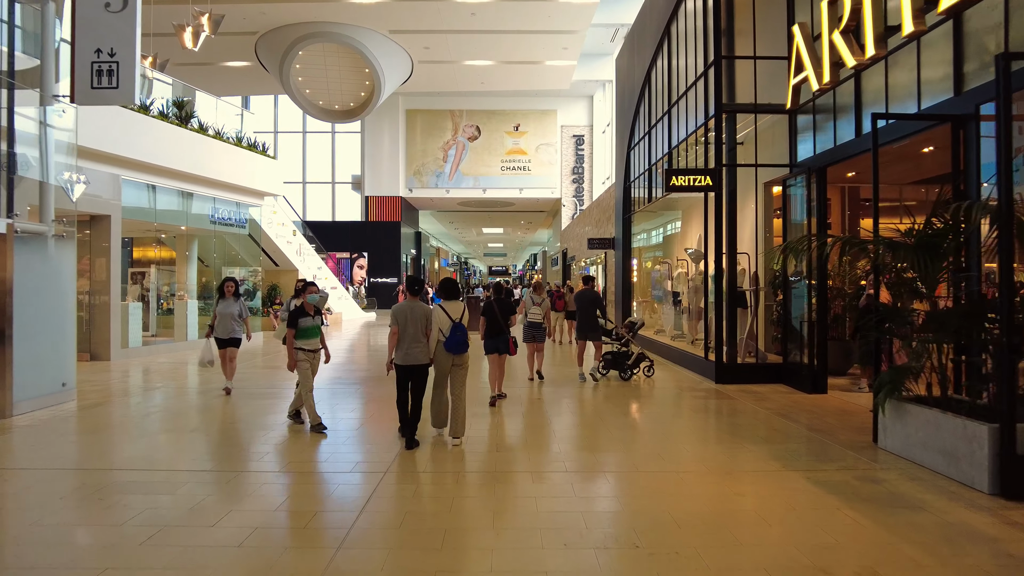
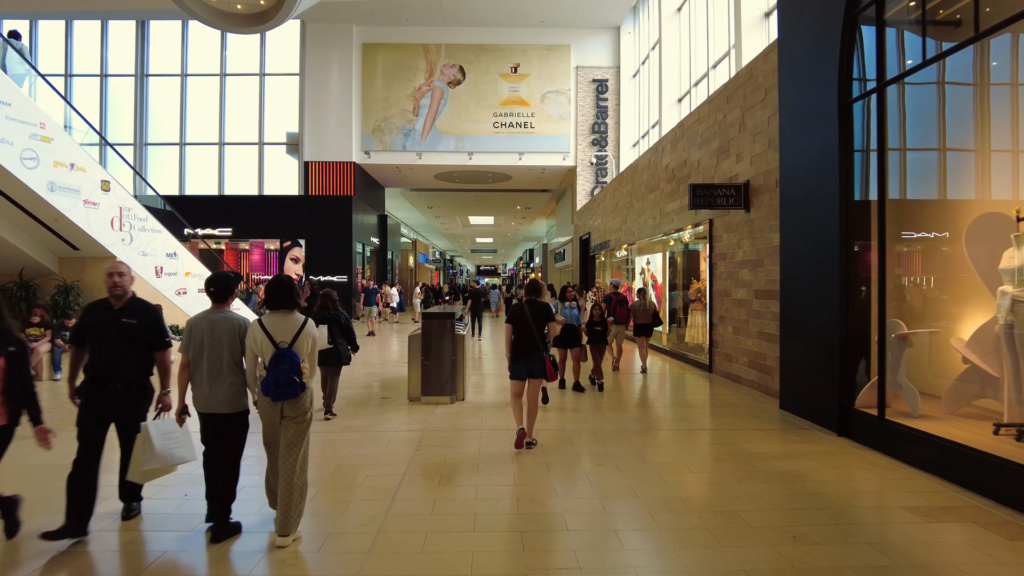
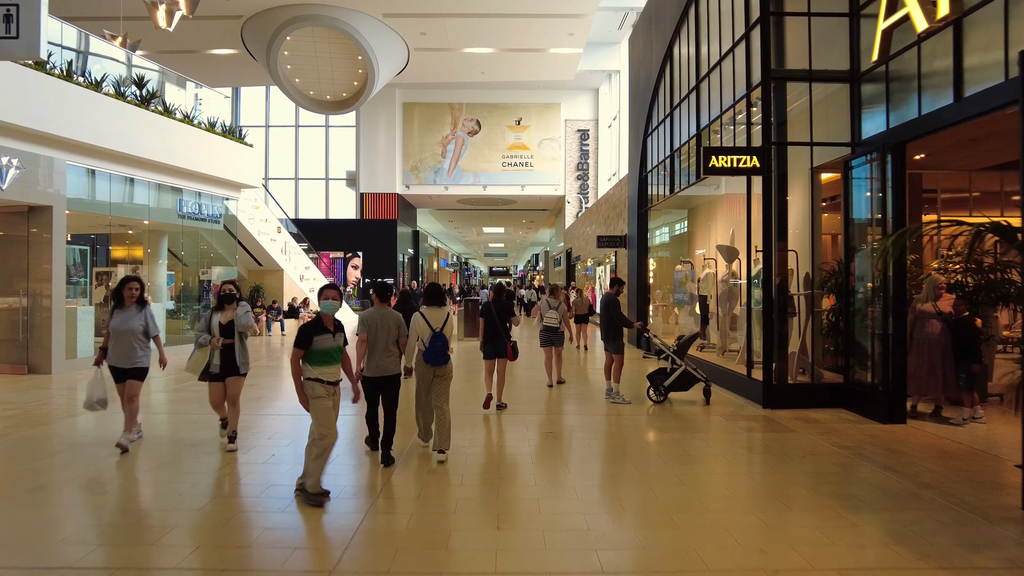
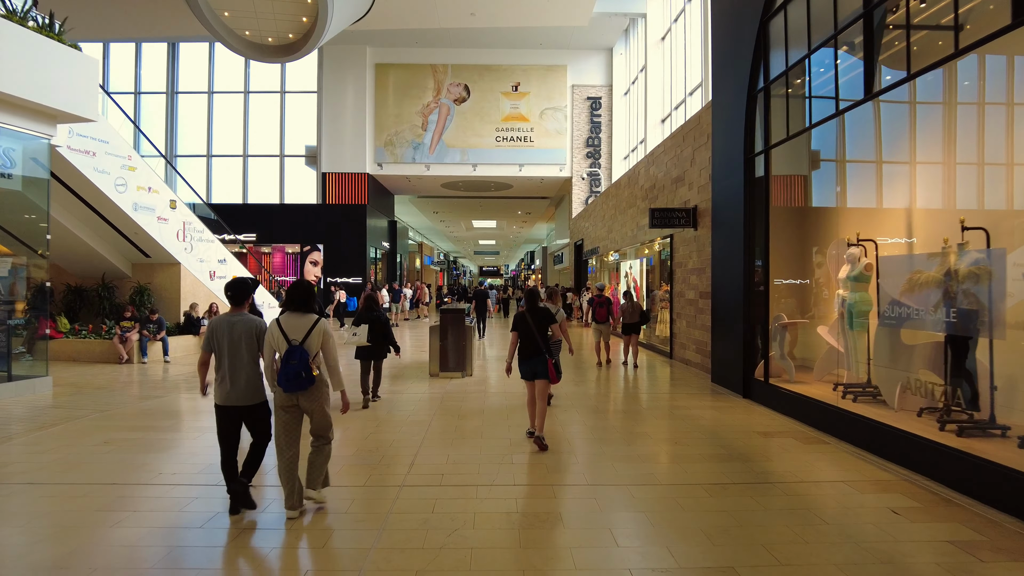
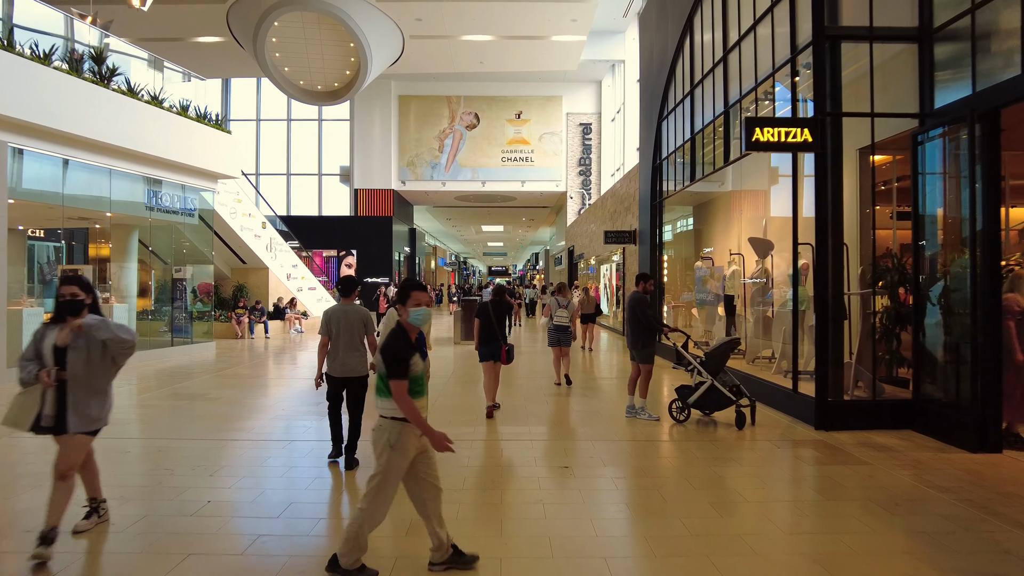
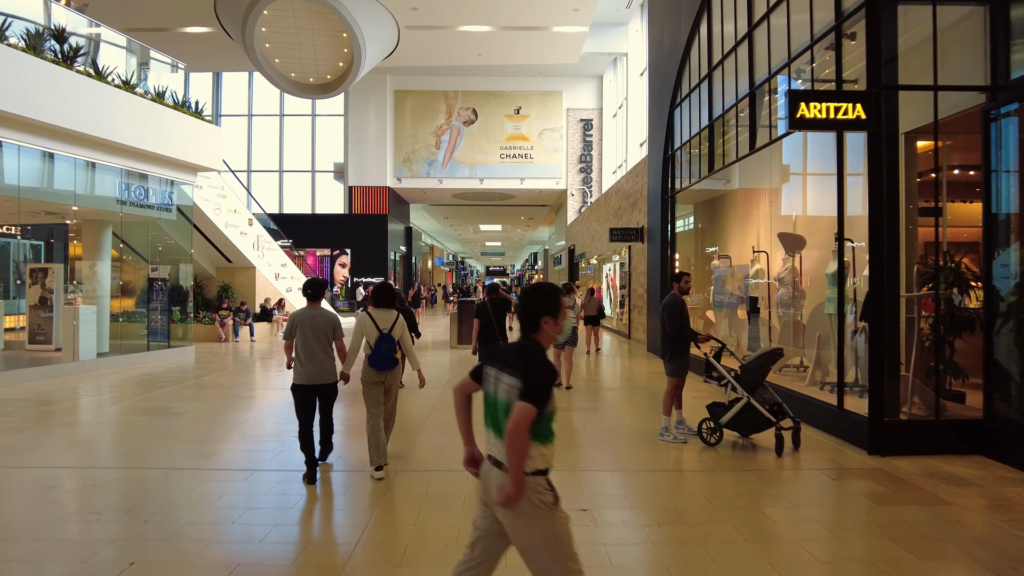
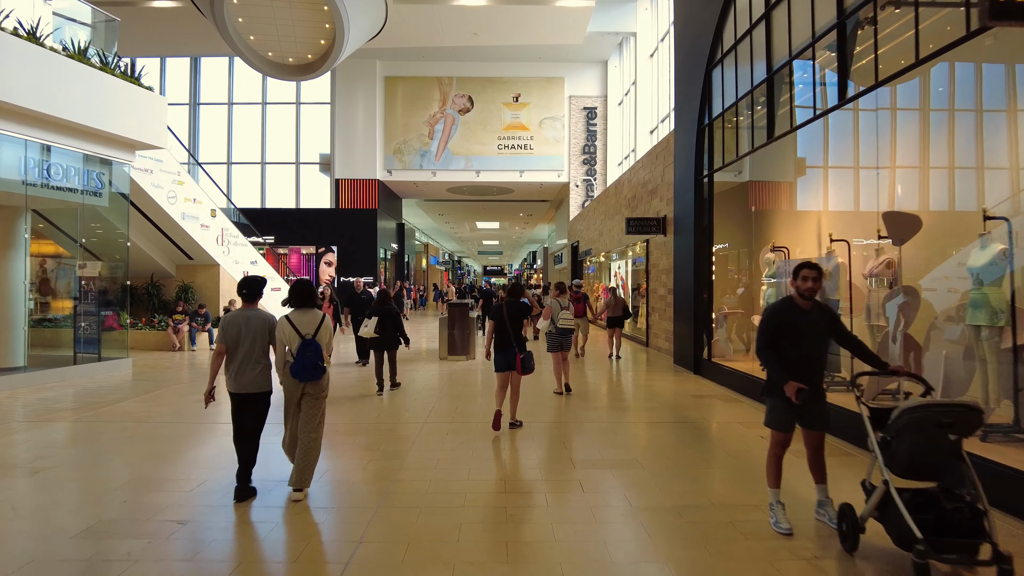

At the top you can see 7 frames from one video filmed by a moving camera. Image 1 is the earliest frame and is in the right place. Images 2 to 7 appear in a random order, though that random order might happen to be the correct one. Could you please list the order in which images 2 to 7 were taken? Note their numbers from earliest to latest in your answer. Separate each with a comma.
3, 5, 6, 7, 4, 2
